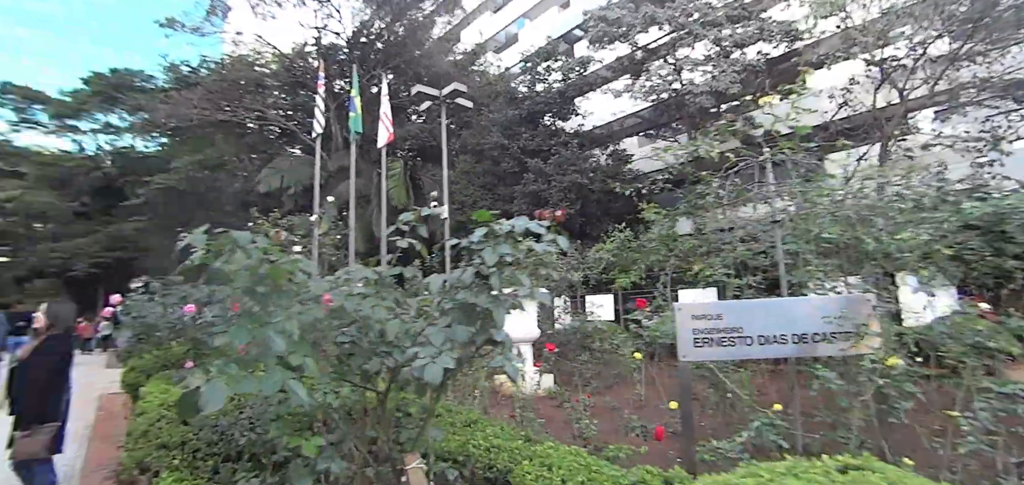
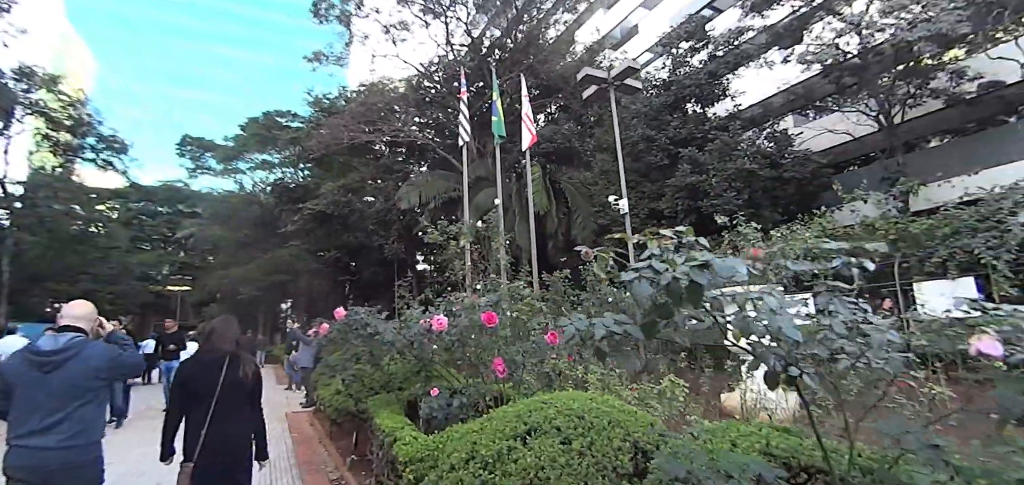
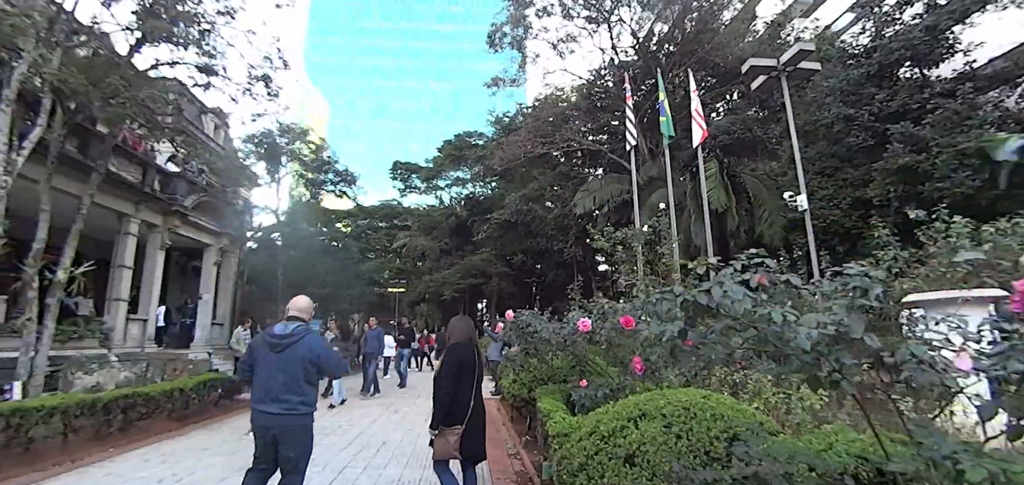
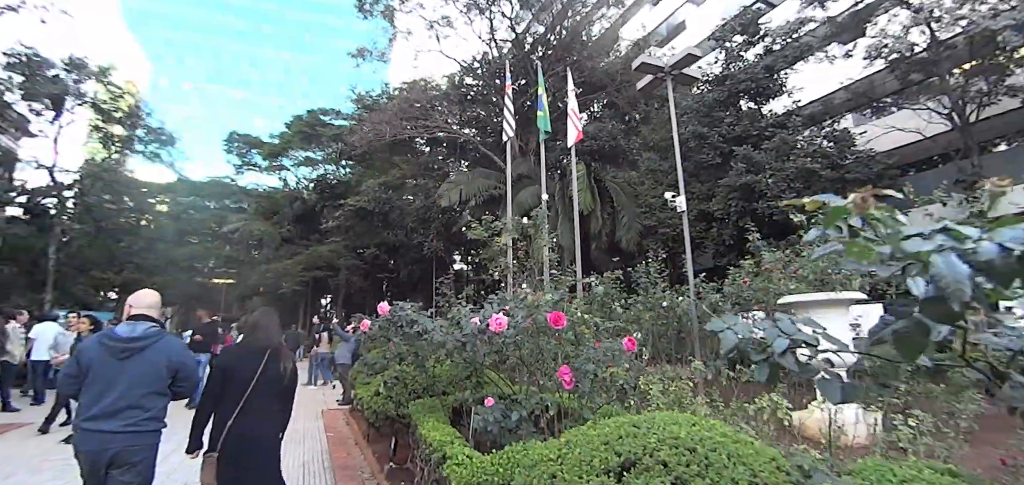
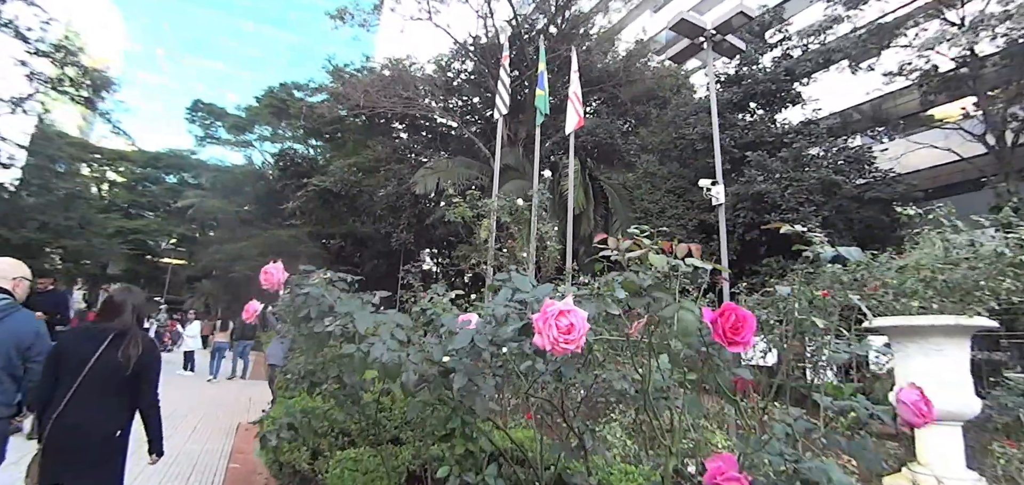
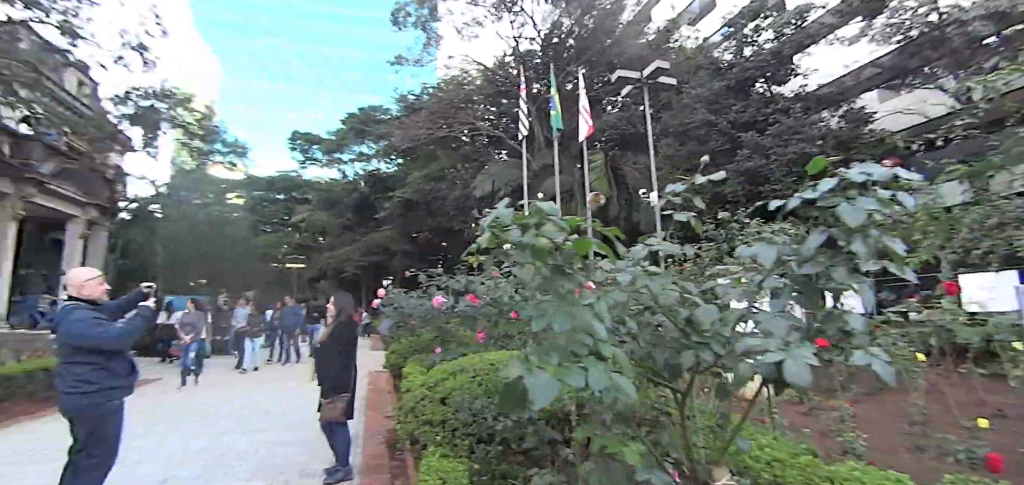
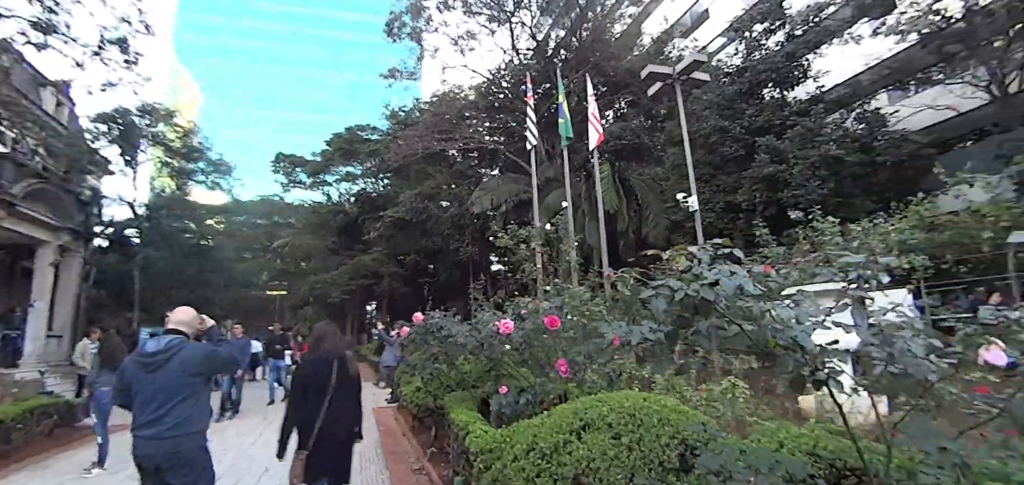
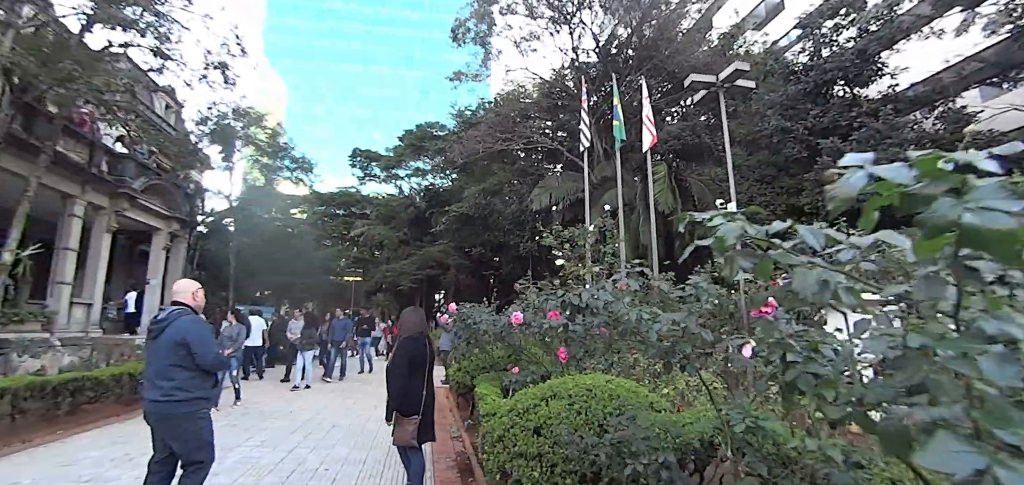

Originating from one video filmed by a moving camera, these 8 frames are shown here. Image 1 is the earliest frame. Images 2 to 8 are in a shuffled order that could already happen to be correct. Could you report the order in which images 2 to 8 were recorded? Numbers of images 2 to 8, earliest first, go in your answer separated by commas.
6, 8, 3, 7, 2, 4, 5
